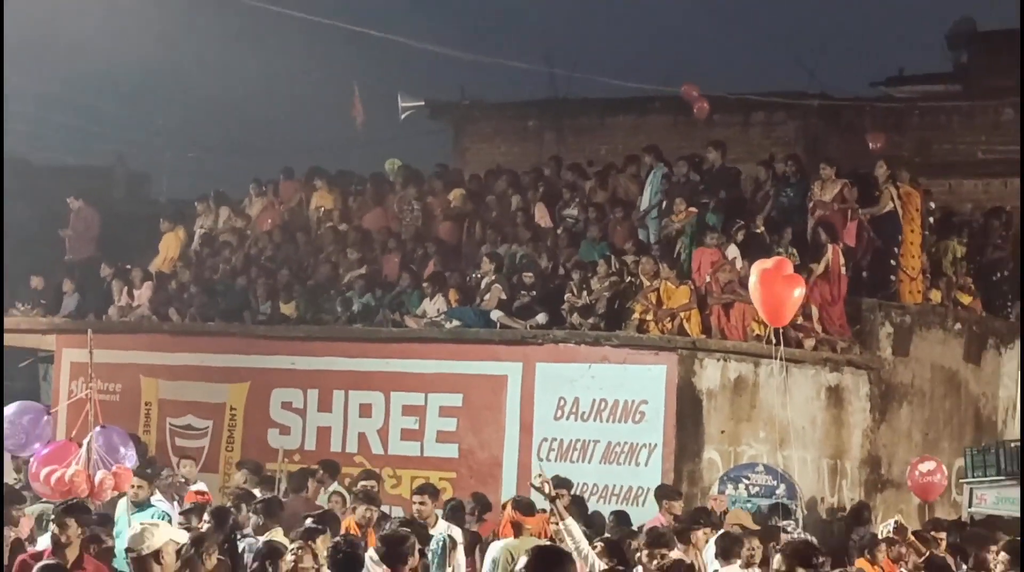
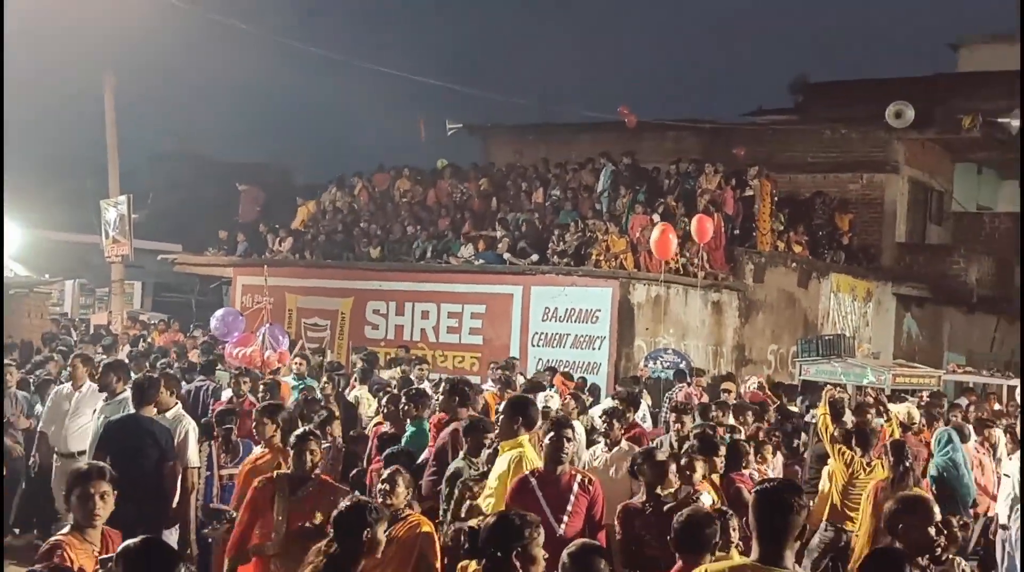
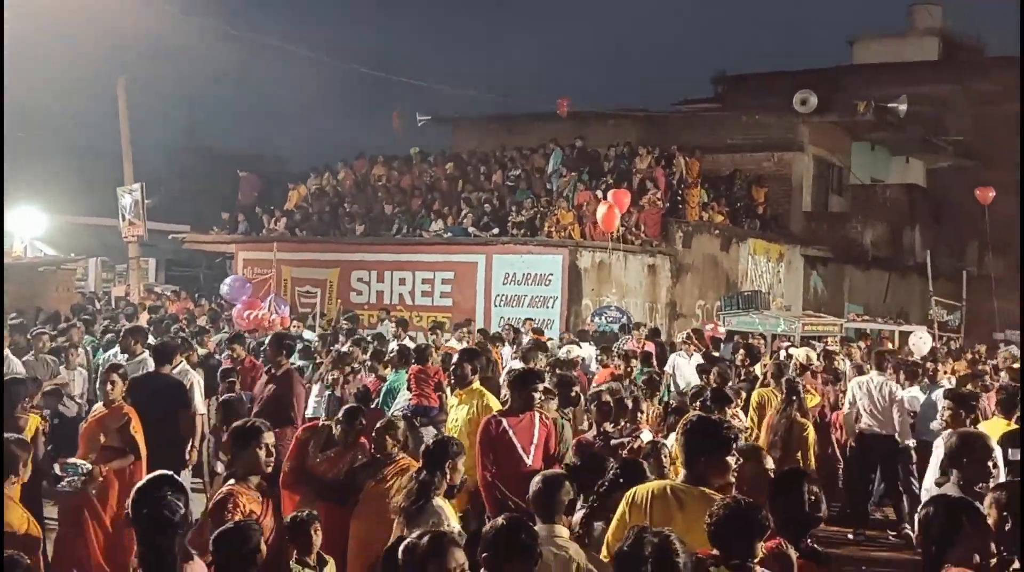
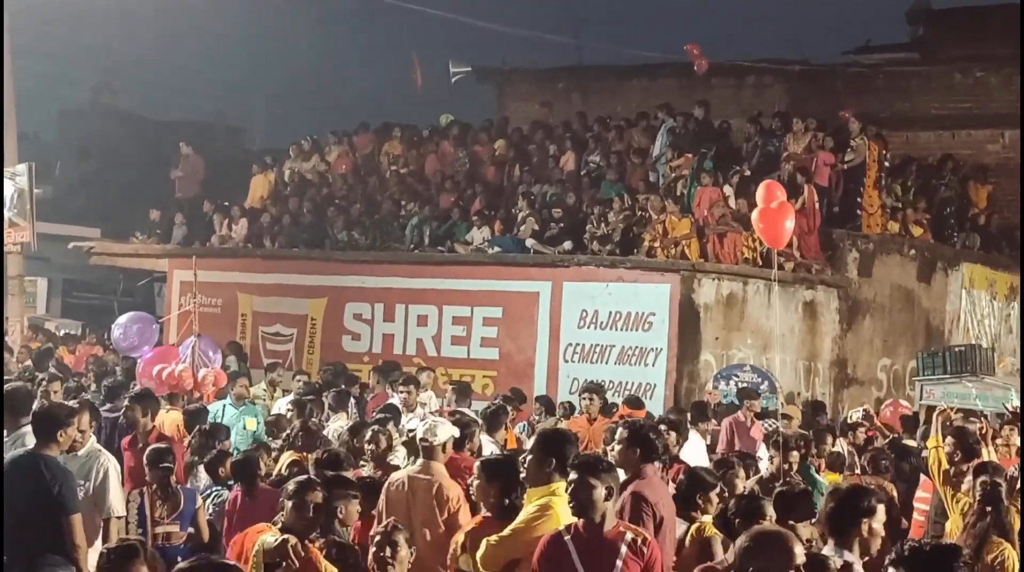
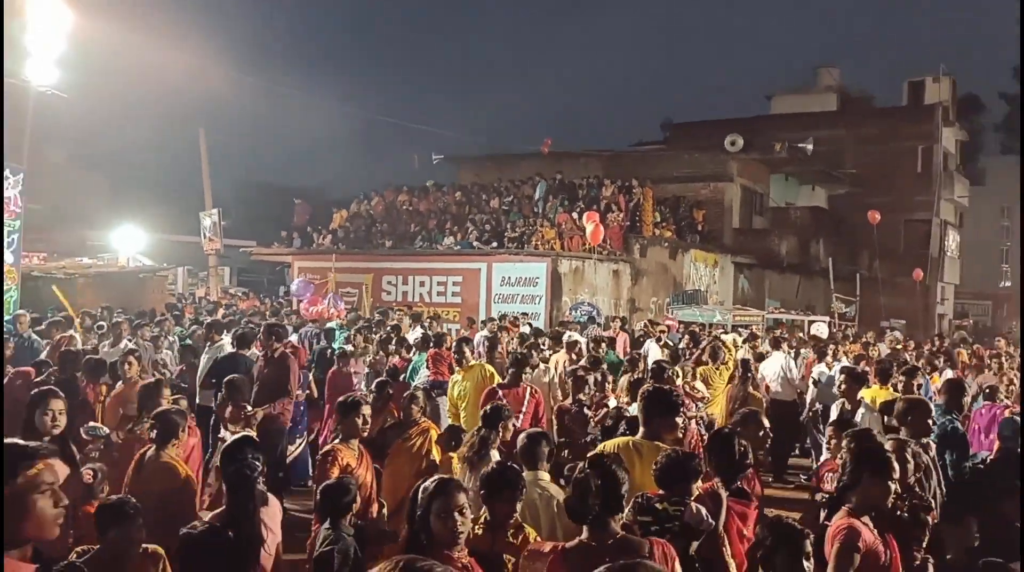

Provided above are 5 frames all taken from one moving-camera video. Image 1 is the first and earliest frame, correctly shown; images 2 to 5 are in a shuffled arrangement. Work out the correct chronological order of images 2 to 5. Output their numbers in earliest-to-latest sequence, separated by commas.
4, 2, 3, 5
